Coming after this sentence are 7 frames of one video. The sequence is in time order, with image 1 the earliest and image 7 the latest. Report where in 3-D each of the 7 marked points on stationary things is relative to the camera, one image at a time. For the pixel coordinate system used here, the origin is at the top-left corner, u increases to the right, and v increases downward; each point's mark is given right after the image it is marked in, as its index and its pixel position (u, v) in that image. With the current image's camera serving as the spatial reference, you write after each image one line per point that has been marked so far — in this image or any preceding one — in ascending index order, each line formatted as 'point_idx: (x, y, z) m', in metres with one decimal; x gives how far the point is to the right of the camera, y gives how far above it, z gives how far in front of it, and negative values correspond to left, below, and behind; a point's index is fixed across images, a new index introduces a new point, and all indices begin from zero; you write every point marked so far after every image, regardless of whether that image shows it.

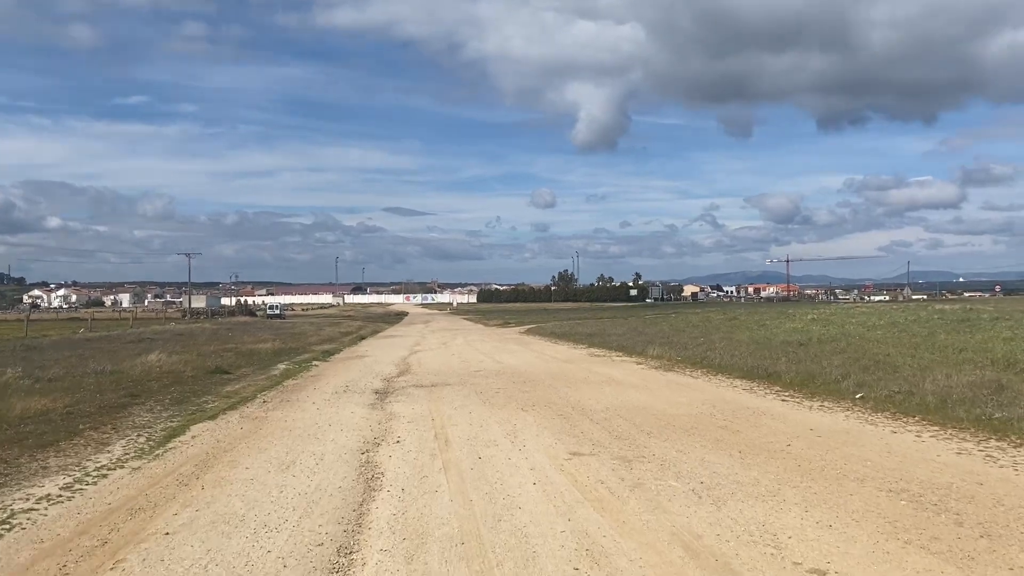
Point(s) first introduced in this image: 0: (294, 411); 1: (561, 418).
0: (-3.6, -2.1, +14.5) m
1: (+0.7, -1.9, +12.6) m
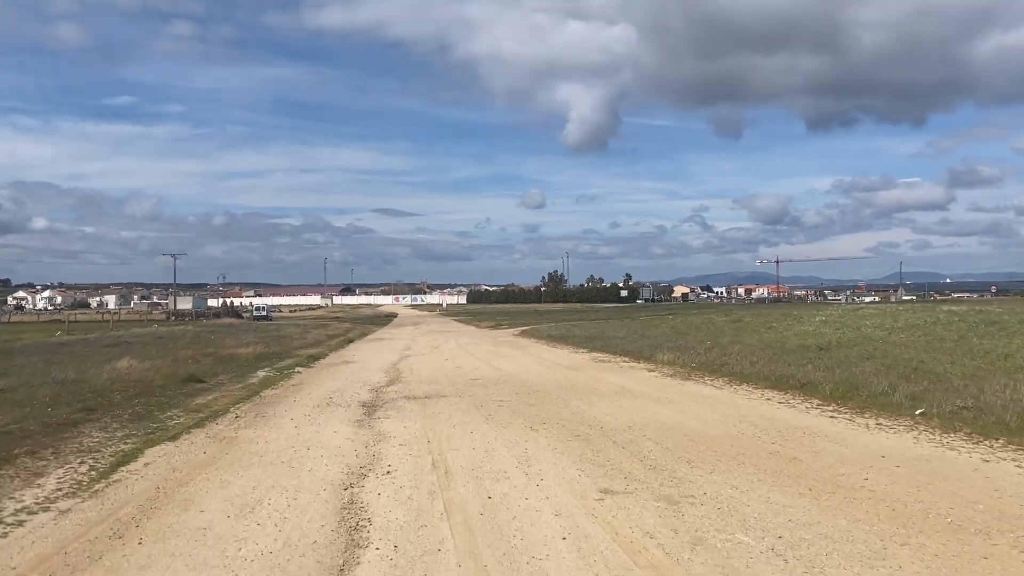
0: (-3.5, -2.1, +12.6) m
1: (+0.8, -1.9, +10.8) m
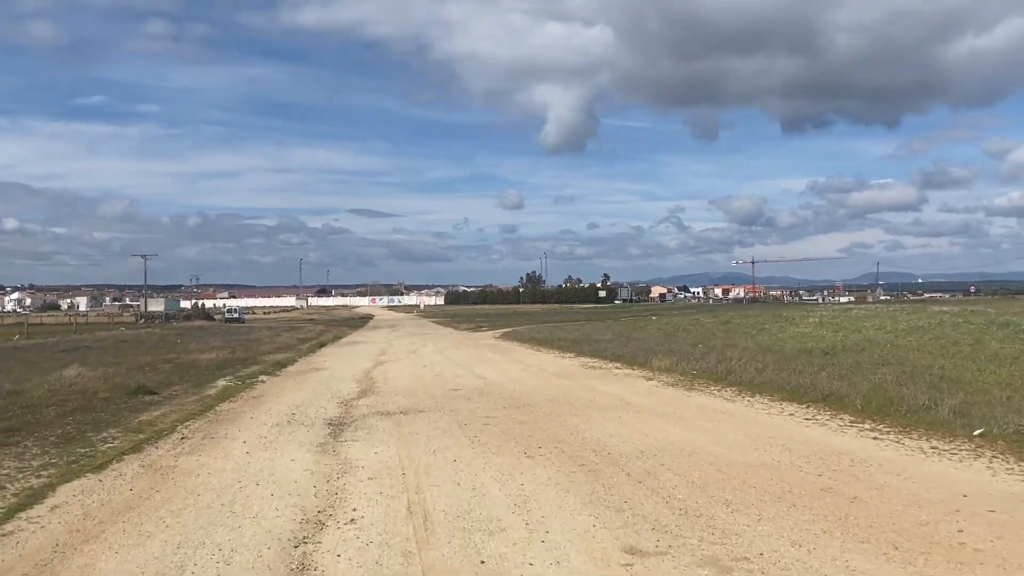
0: (-3.7, -2.1, +10.7) m
1: (+0.7, -1.9, +9.0) m
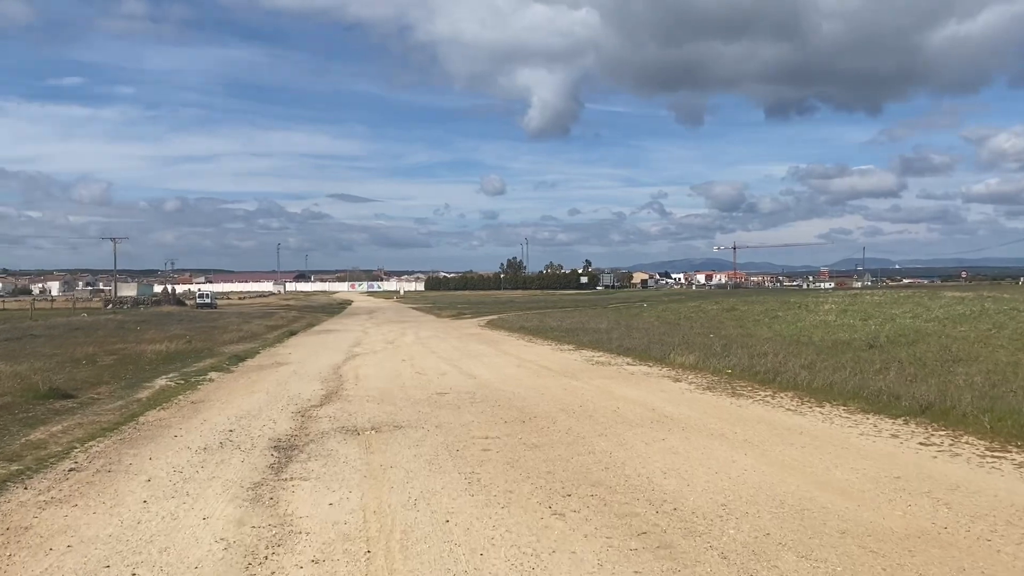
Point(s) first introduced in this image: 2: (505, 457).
0: (-3.5, -1.9, +7.4) m
1: (+0.9, -1.7, +5.7) m
2: (-0.1, -1.7, +8.8) m
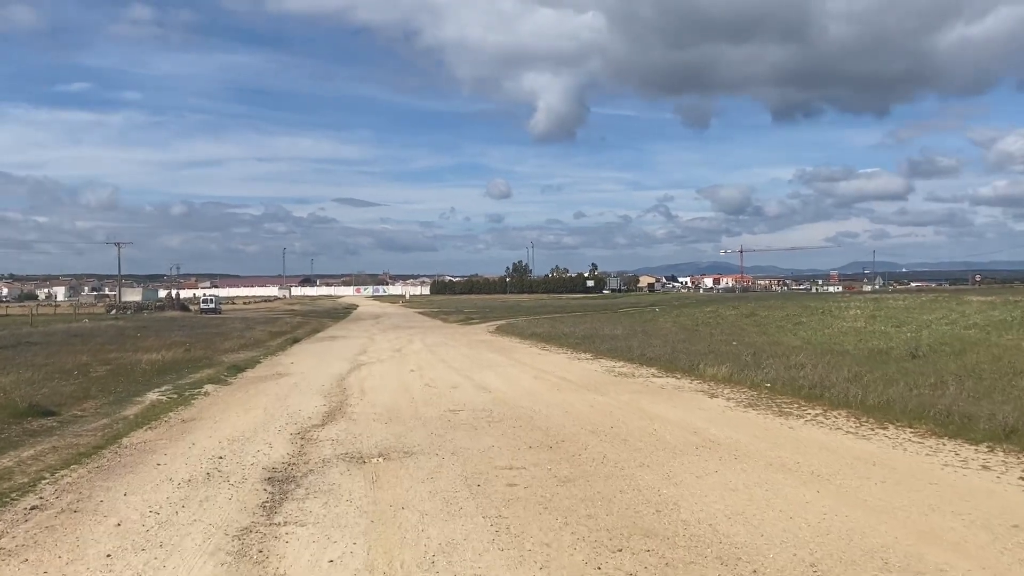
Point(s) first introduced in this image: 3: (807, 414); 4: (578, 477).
0: (-3.3, -2.0, +6.1) m
1: (+1.2, -1.8, +4.5) m
2: (+0.2, -1.8, +7.5) m
3: (+4.0, -1.7, +11.7) m
4: (+0.6, -1.8, +8.2) m
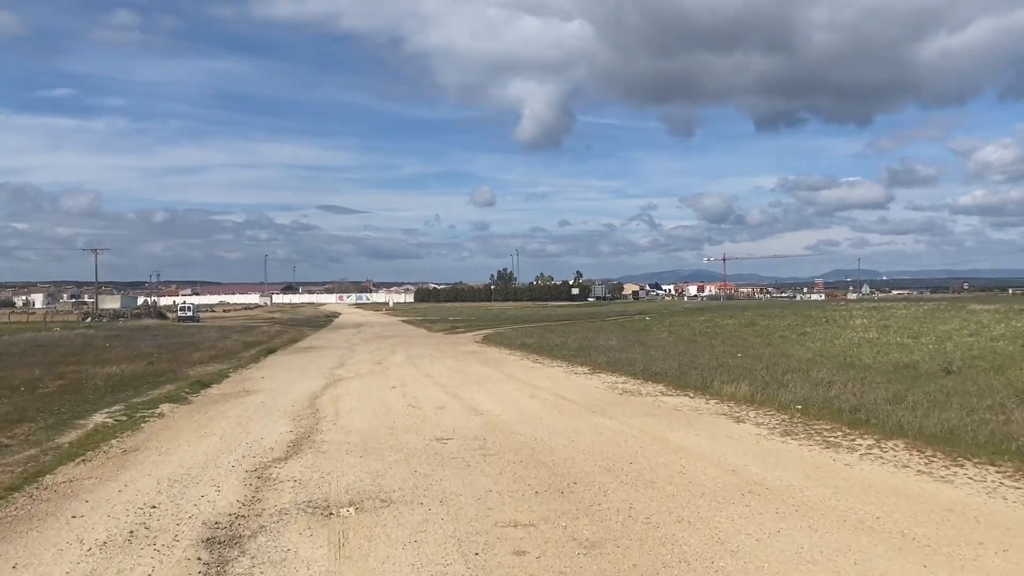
0: (-3.2, -2.0, +4.2) m
1: (+1.3, -1.8, +2.6) m
2: (+0.3, -1.9, +5.7) m
3: (+3.9, -1.8, +9.9) m
4: (+0.7, -1.8, +6.4) m
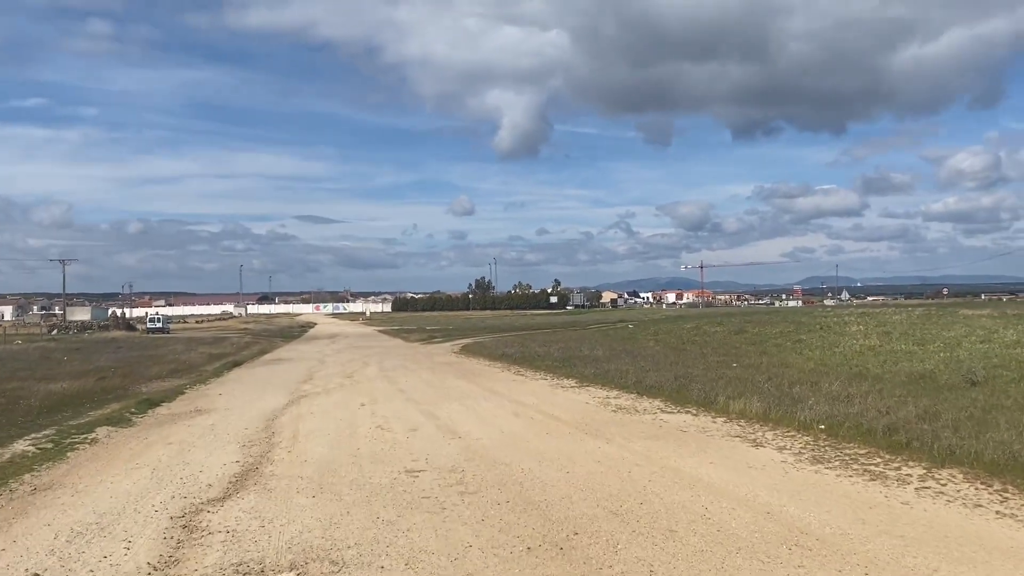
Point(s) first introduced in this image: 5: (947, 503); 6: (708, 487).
0: (-3.2, -2.0, +2.4) m
1: (+1.3, -1.8, +1.0) m
2: (+0.2, -1.8, +4.0) m
3: (+3.8, -1.8, +8.3) m
4: (+0.6, -1.8, +4.7) m
5: (+3.6, -1.8, +7.3) m
6: (+1.8, -1.9, +8.2) m
